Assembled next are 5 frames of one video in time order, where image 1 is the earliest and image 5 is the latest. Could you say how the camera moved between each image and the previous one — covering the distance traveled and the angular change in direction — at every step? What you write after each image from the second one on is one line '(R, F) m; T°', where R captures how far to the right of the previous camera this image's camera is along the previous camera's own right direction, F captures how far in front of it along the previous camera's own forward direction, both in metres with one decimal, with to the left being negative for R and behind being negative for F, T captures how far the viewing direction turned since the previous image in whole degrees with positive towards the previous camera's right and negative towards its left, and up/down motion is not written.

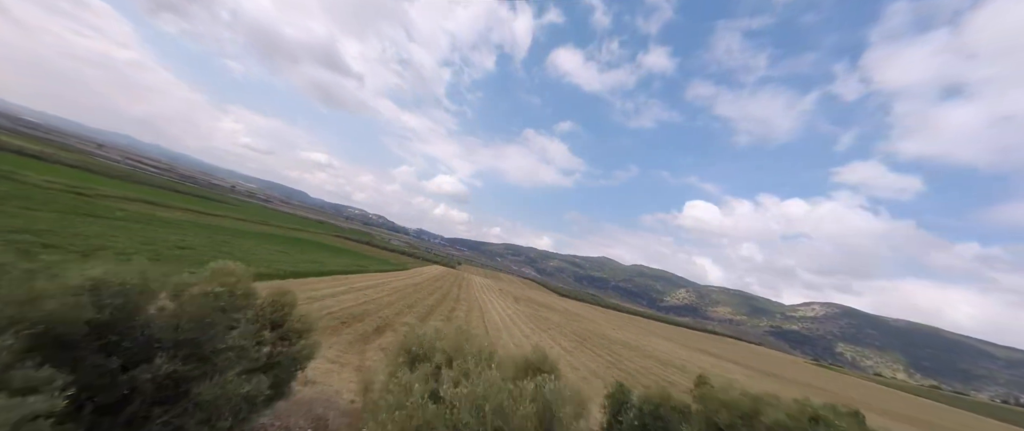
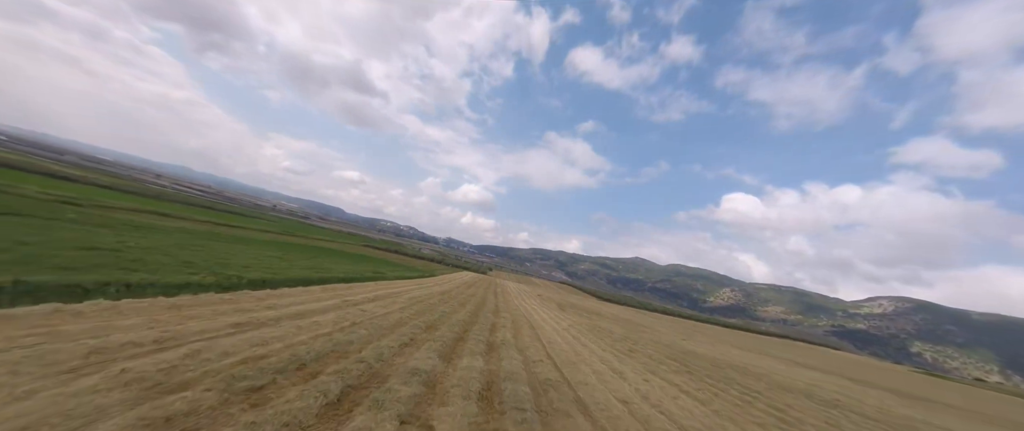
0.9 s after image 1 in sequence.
(-0.8, +3.3) m; -5°
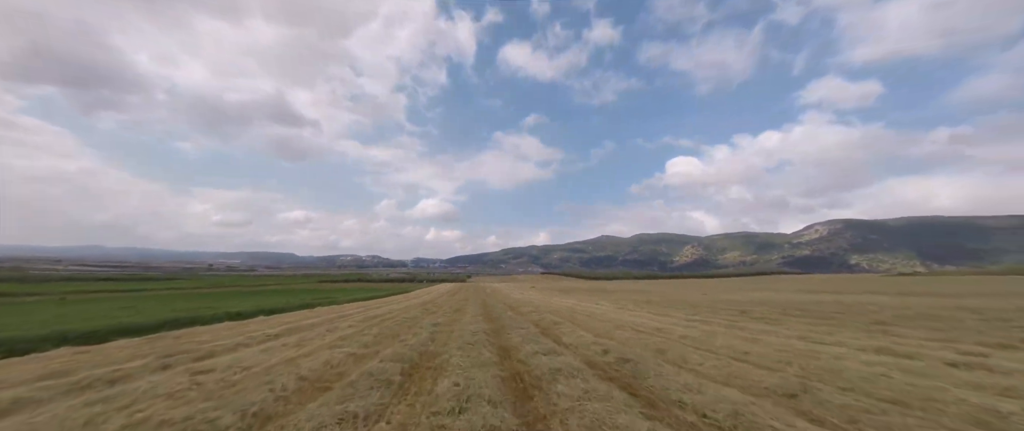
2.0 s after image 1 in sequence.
(-0.9, +3.6) m; +7°
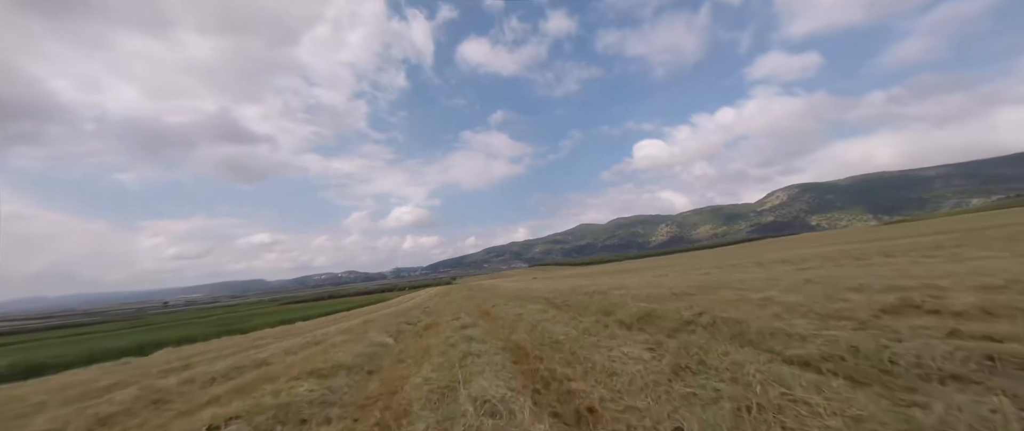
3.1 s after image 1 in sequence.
(-0.9, +2.5) m; +4°
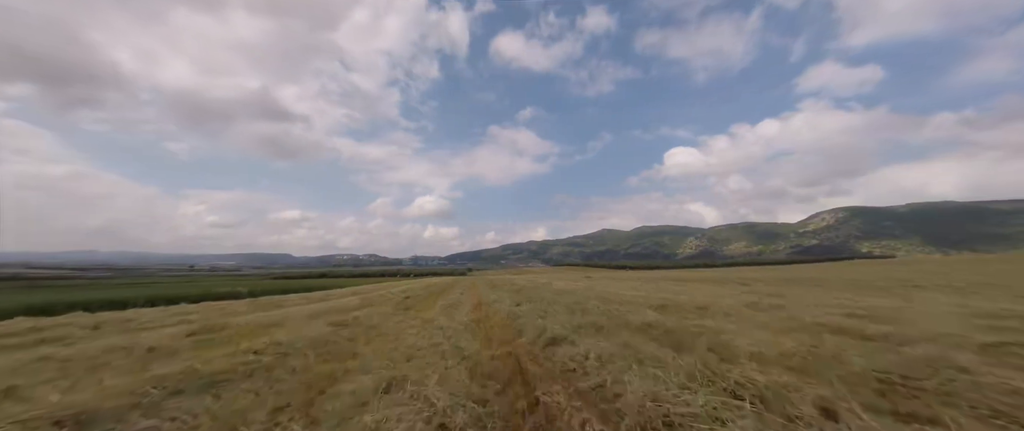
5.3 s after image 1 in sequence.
(-1.5, +7.6) m; -4°
